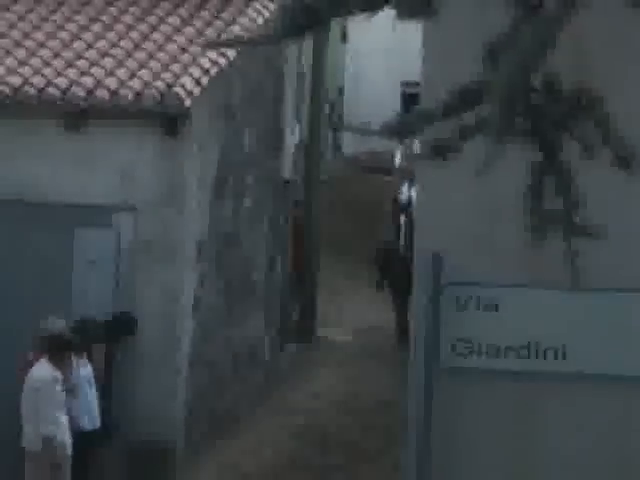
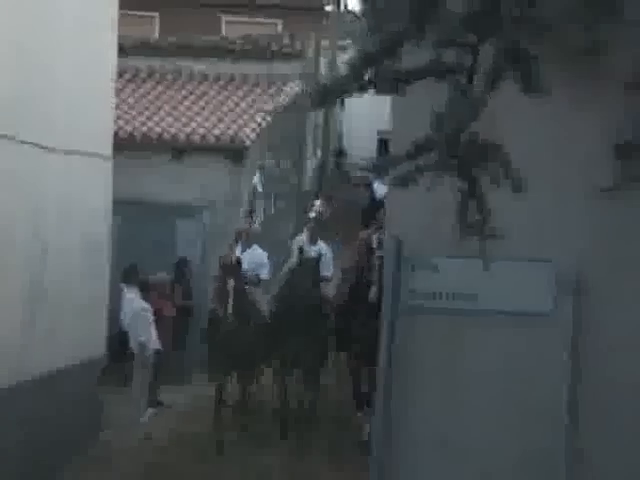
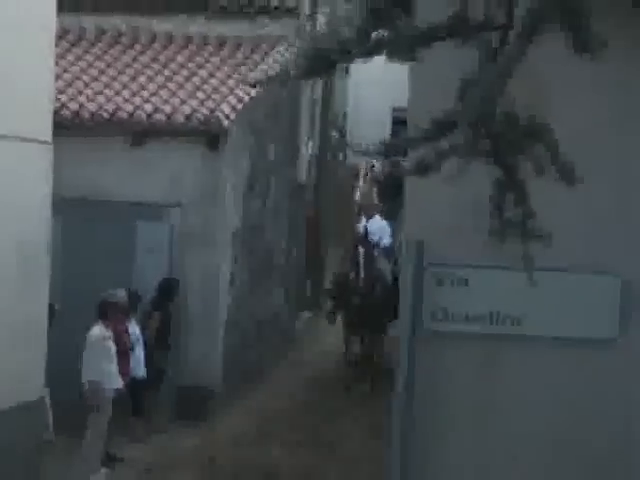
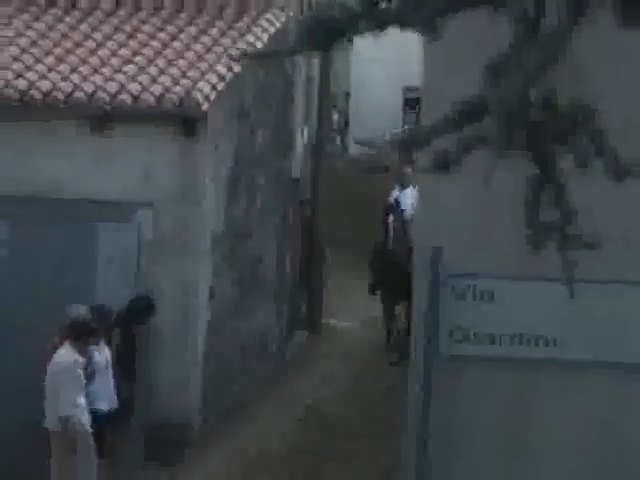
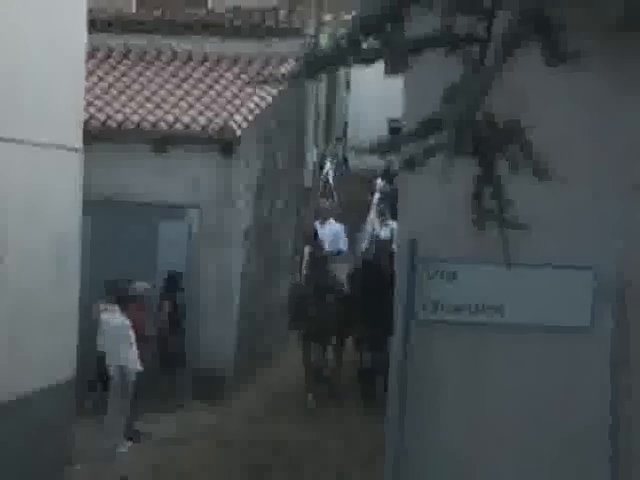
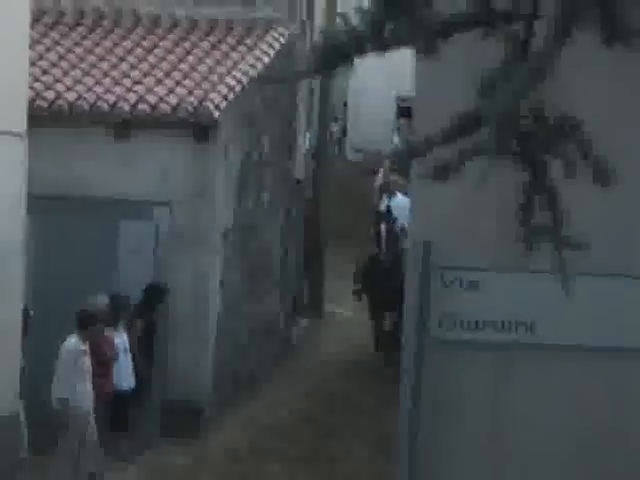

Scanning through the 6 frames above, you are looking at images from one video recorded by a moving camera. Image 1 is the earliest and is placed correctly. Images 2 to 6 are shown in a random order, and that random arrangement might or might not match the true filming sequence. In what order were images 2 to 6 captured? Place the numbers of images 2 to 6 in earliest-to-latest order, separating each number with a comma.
4, 6, 3, 5, 2
